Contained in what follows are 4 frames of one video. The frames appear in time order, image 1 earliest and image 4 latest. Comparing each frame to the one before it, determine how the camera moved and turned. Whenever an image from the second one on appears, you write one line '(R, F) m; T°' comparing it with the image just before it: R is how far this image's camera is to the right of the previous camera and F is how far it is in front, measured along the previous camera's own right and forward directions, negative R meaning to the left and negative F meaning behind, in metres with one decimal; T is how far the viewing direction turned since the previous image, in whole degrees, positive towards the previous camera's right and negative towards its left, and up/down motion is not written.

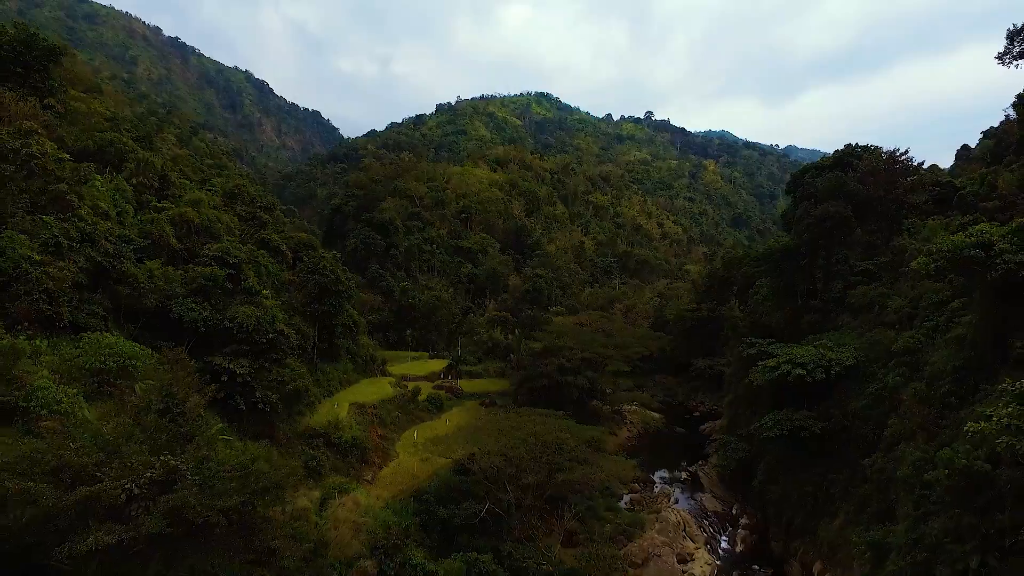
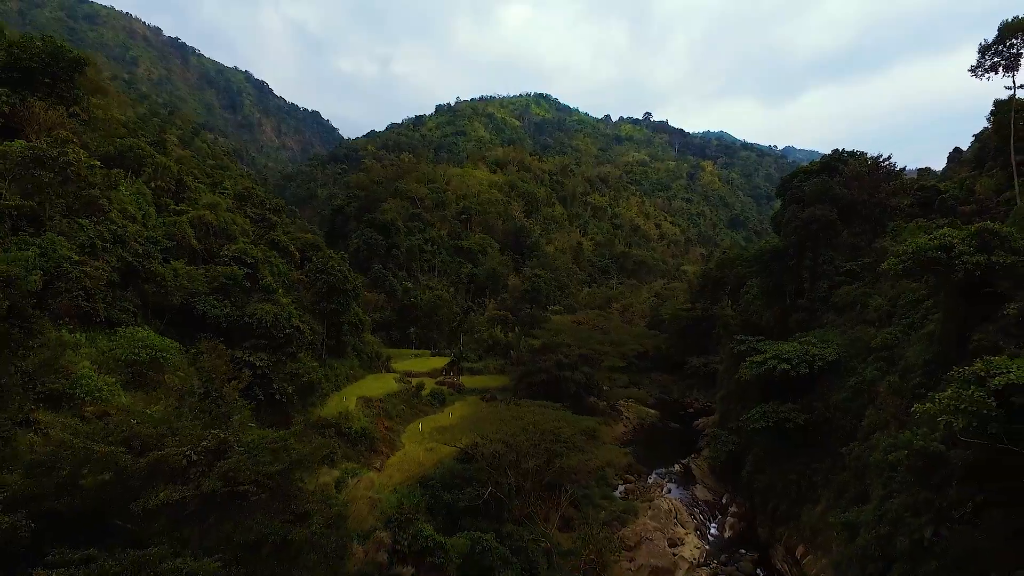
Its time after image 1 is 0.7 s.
(0.0, -1.0) m; 0°
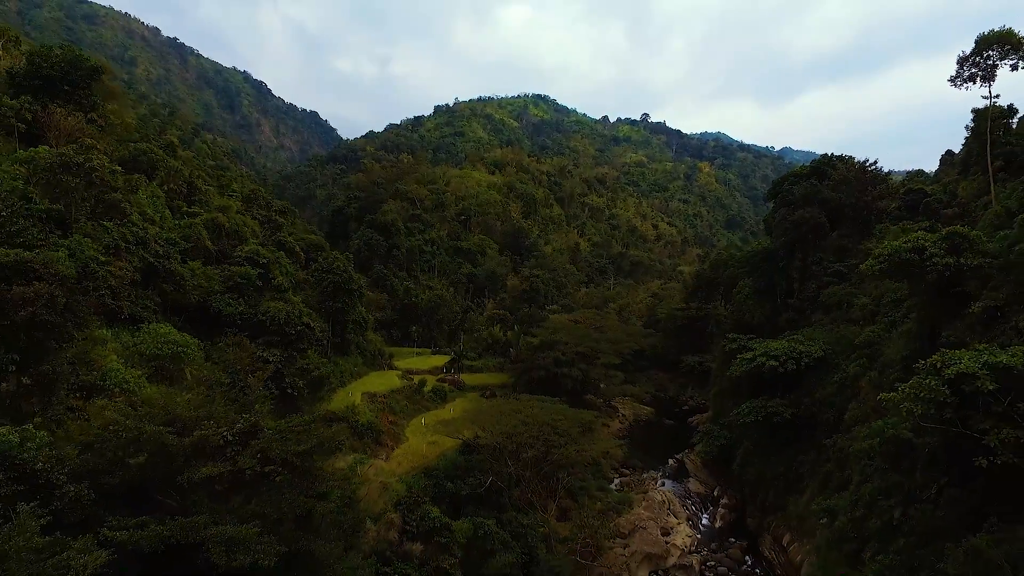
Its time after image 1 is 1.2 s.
(-0.1, -0.8) m; 0°
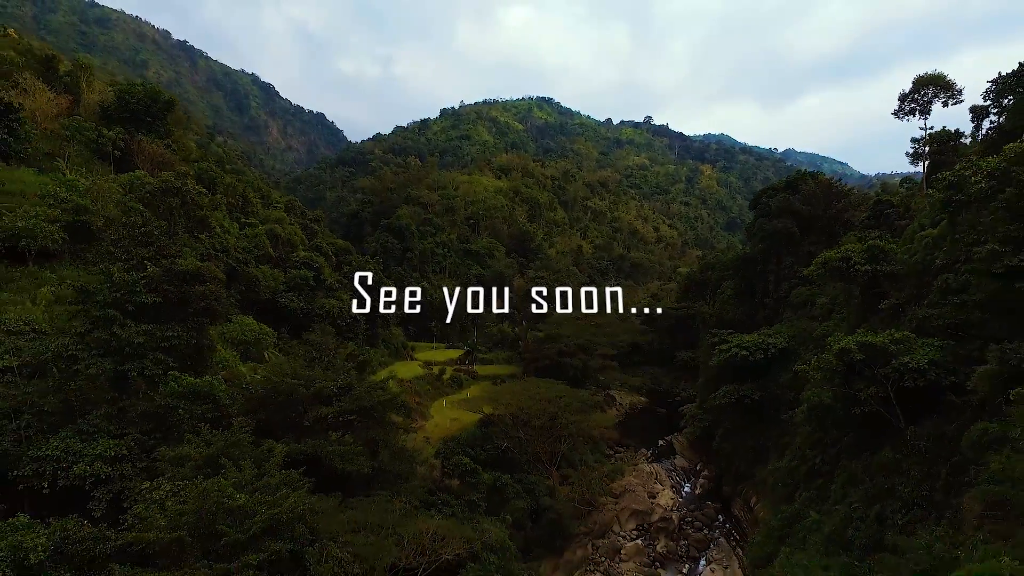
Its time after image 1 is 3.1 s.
(-0.2, -3.4) m; 0°
